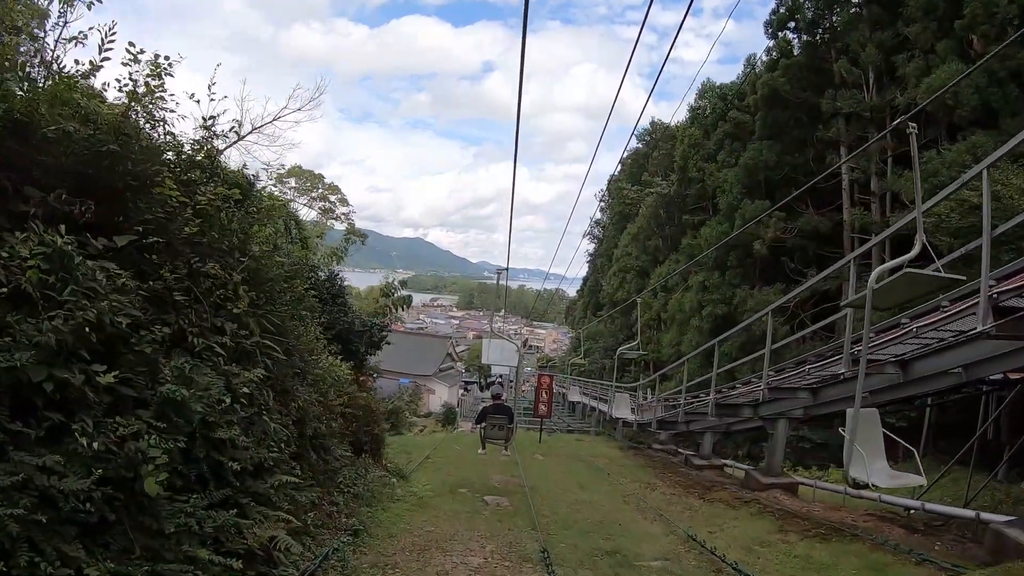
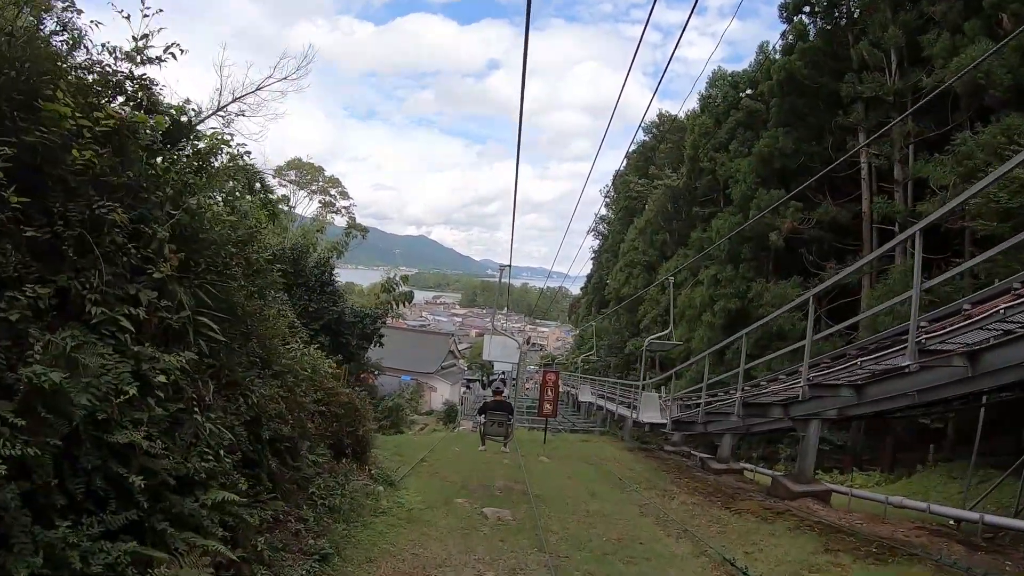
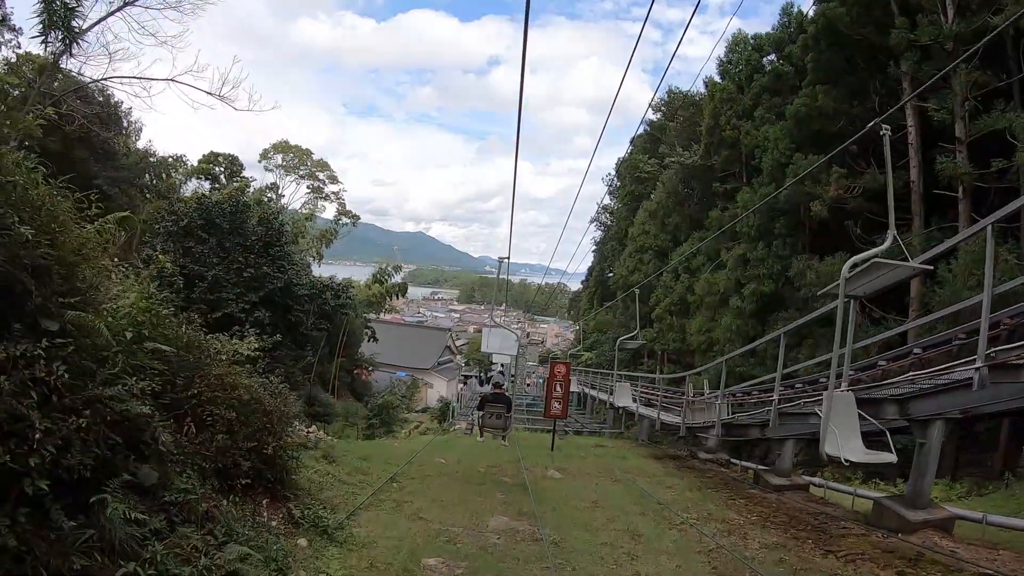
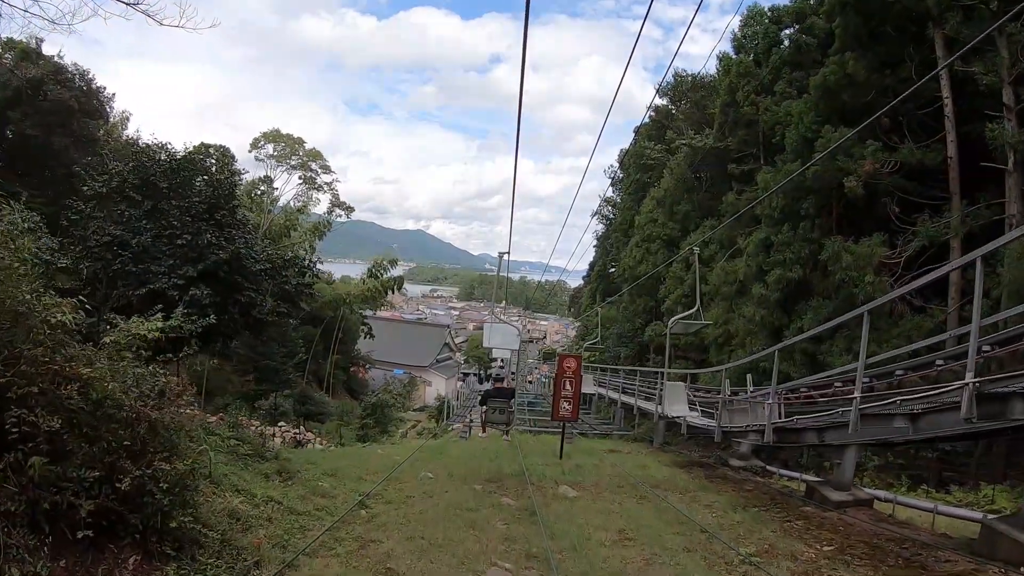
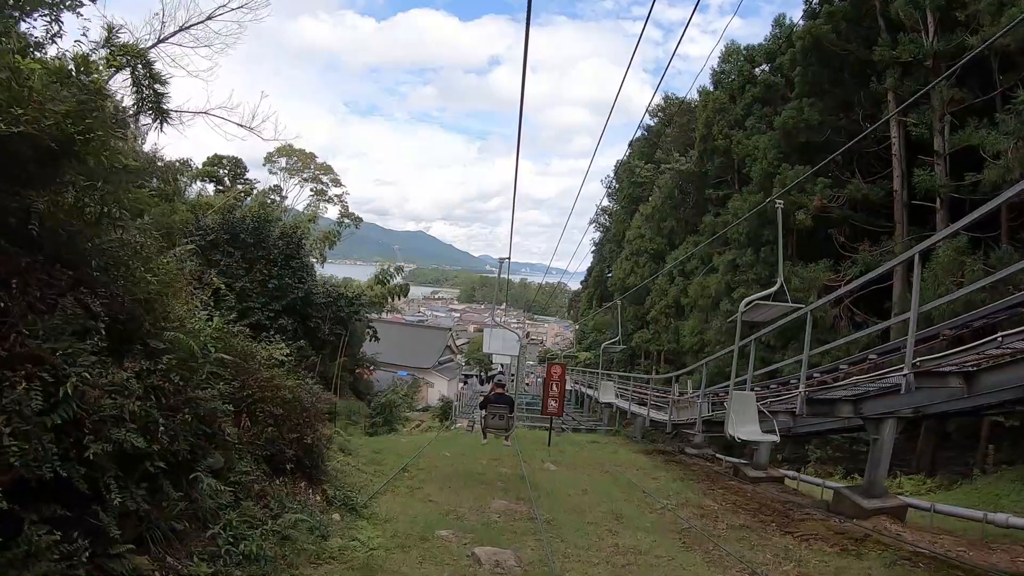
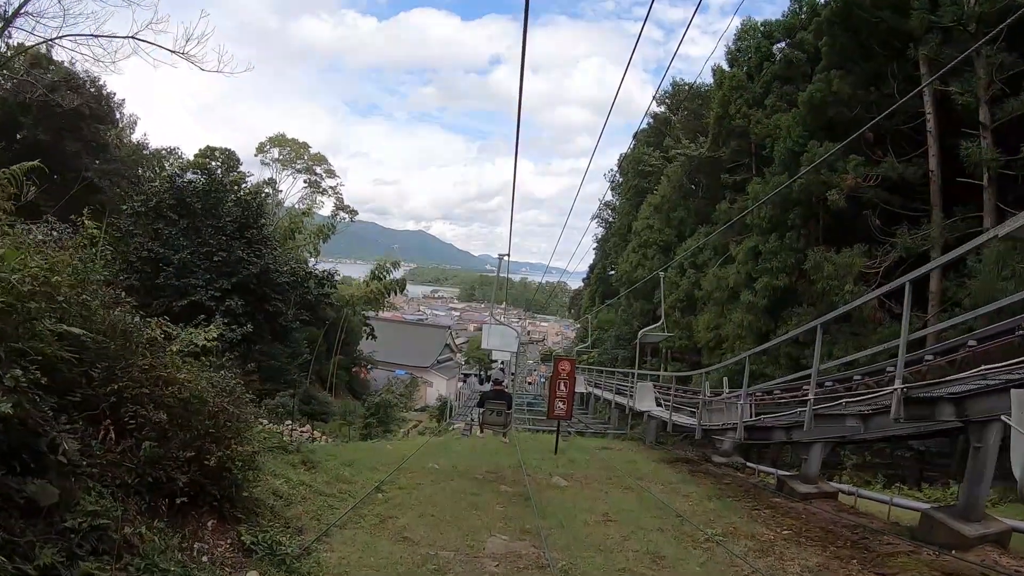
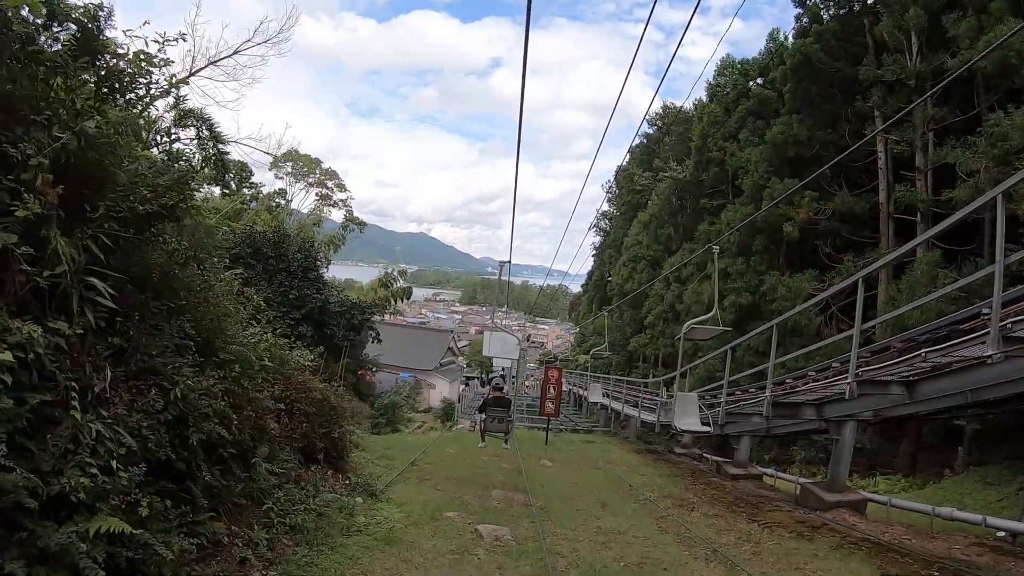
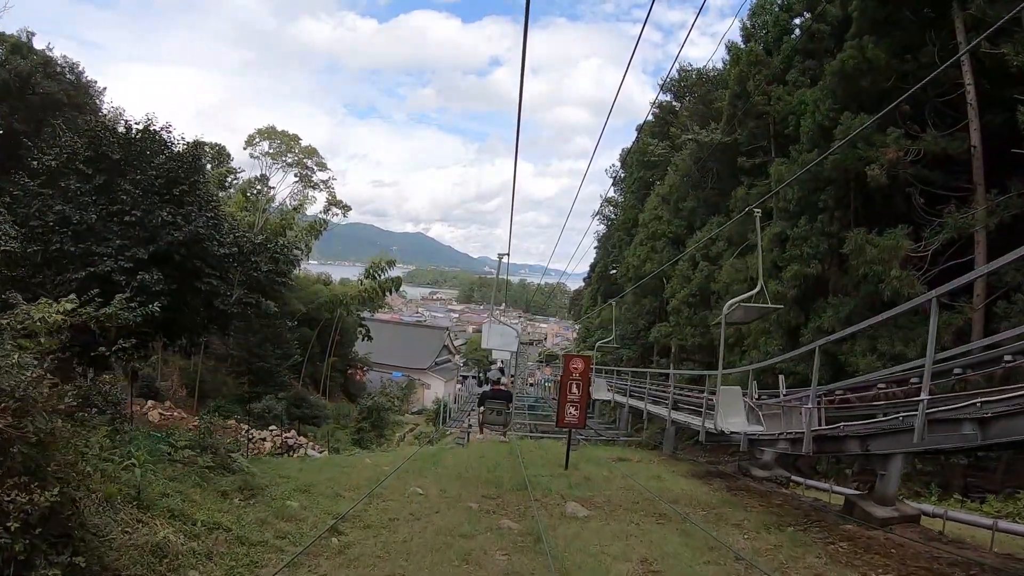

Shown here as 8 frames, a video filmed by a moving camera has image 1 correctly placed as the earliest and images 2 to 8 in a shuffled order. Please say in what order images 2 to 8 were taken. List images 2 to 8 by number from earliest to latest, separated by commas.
2, 7, 5, 3, 6, 4, 8
